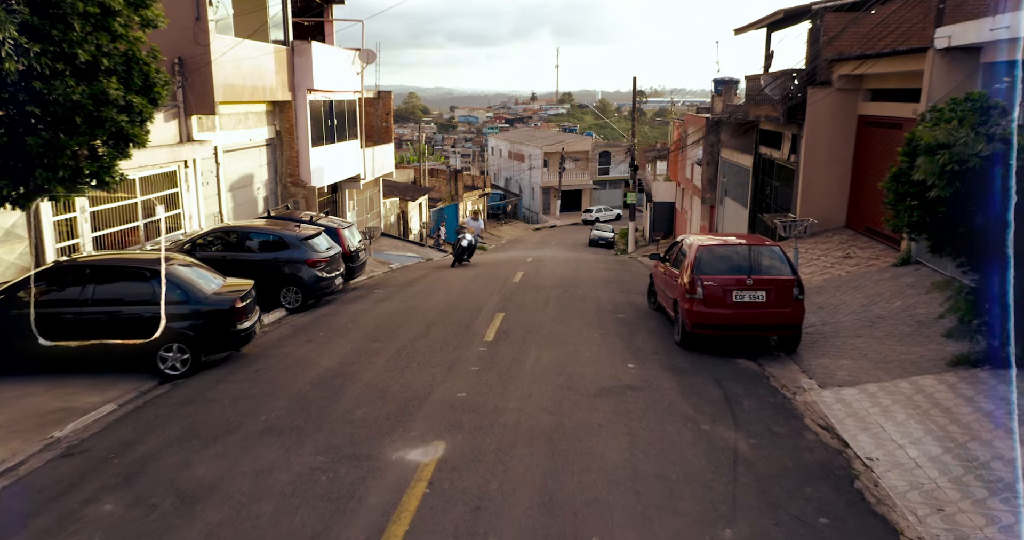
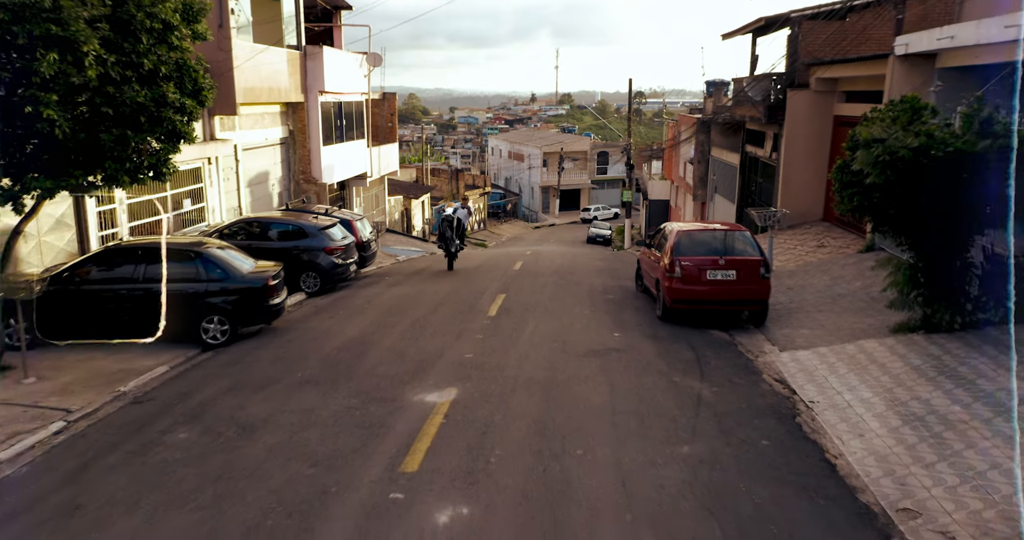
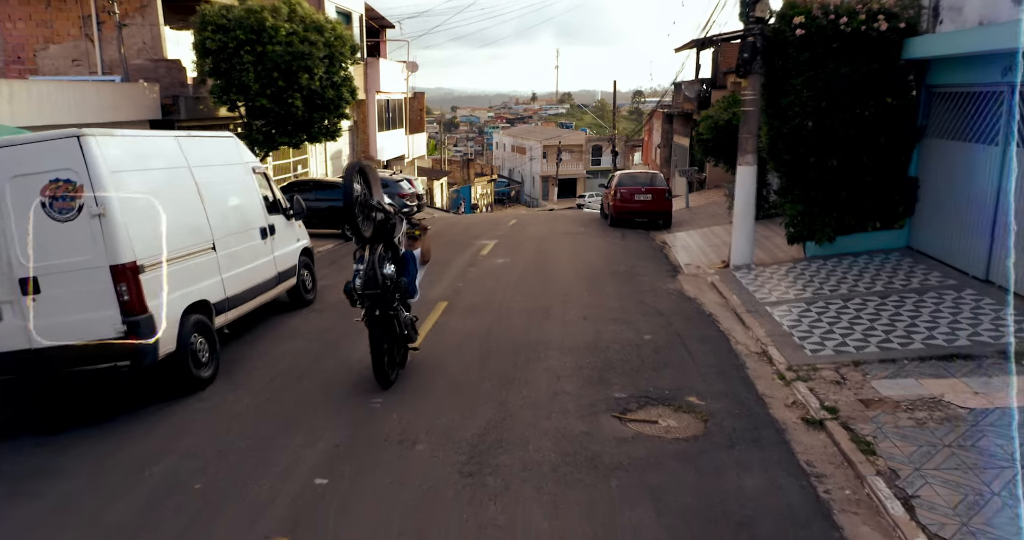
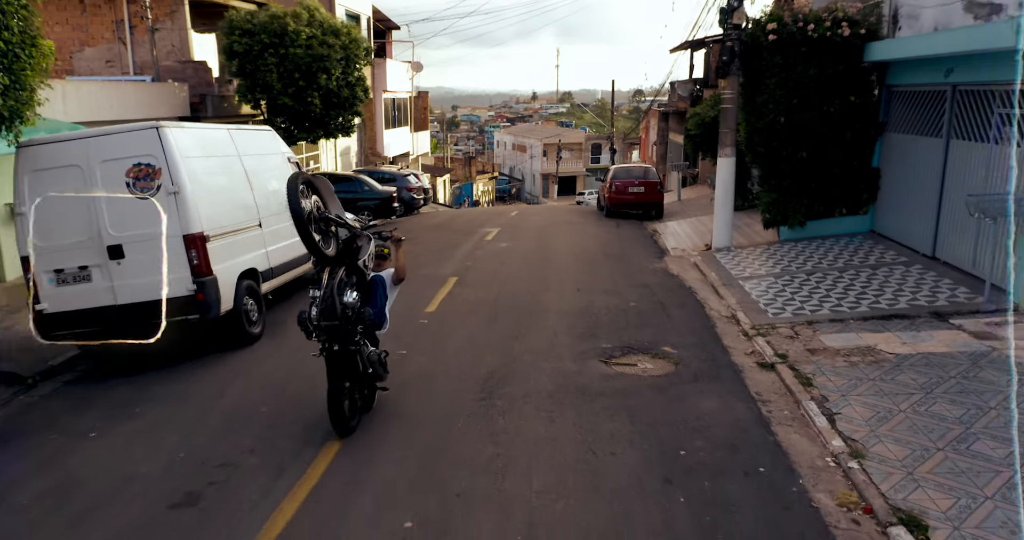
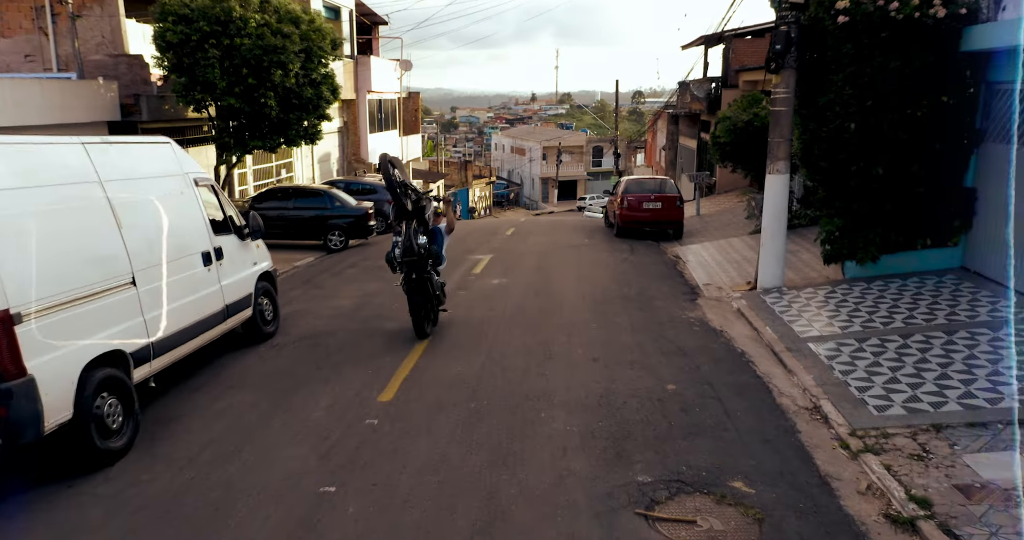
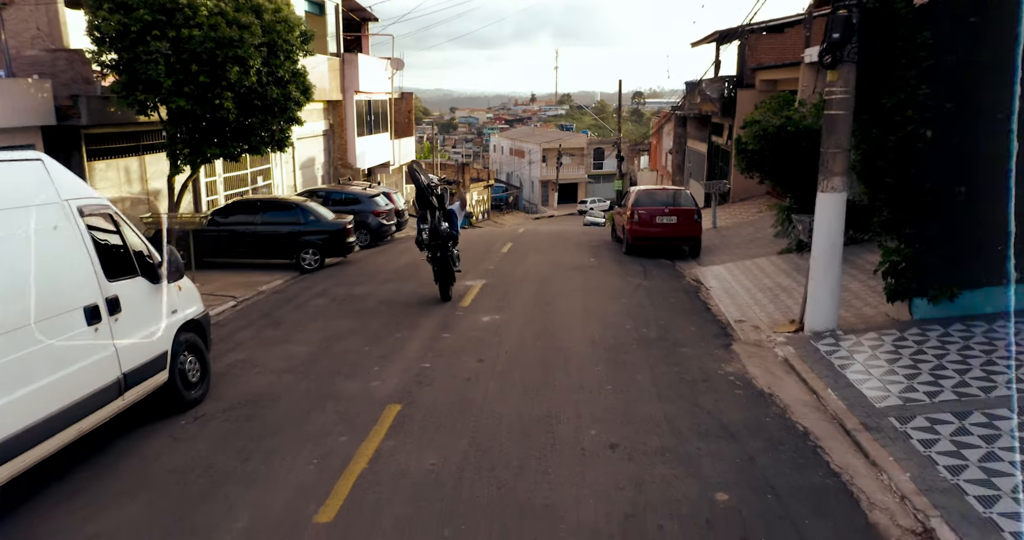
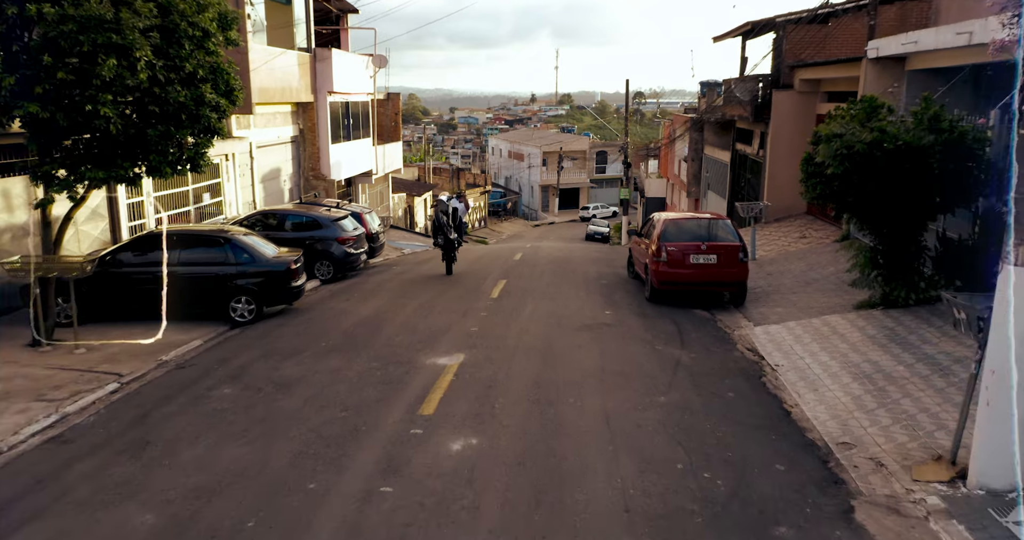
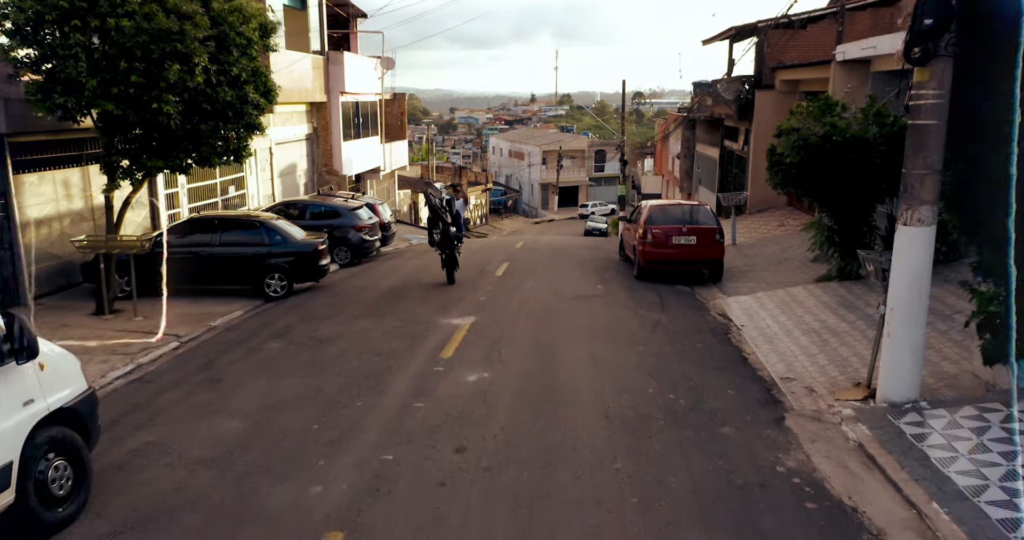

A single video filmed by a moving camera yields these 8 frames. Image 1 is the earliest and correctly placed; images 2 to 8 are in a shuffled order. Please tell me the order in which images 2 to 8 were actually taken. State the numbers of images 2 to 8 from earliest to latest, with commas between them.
2, 7, 8, 6, 5, 3, 4
